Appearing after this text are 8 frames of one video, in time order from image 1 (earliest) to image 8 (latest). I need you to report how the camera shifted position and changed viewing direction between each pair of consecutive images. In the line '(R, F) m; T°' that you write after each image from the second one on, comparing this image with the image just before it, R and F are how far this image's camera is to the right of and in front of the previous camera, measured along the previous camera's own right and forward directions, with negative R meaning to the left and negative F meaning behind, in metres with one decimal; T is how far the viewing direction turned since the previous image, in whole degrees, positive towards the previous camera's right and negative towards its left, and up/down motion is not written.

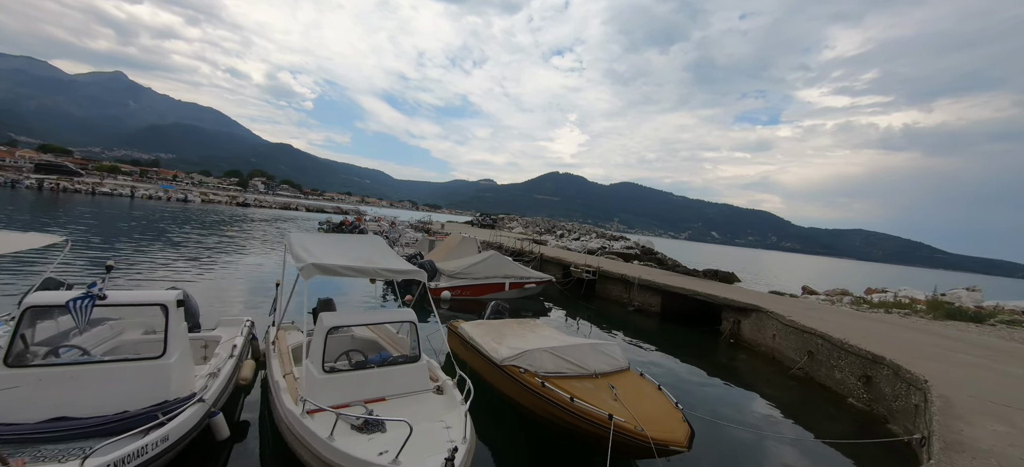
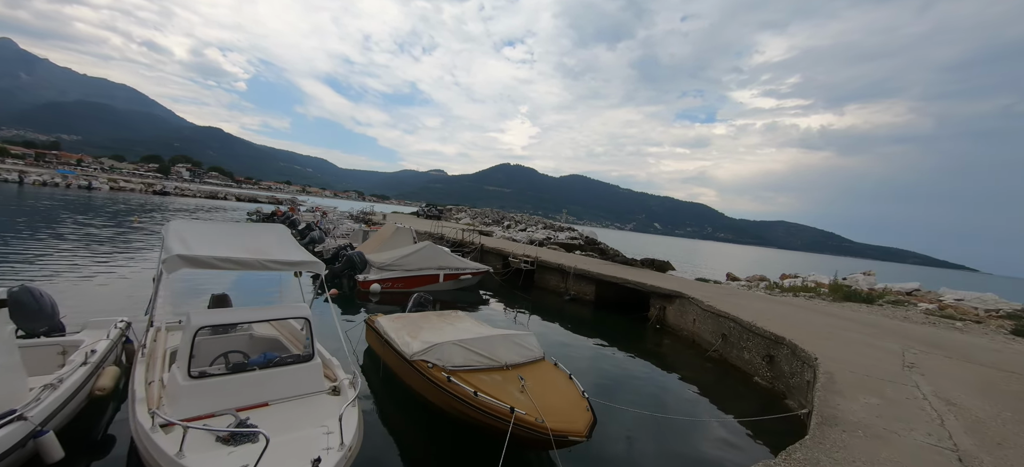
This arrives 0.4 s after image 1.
(+0.7, +0.3) m; +7°
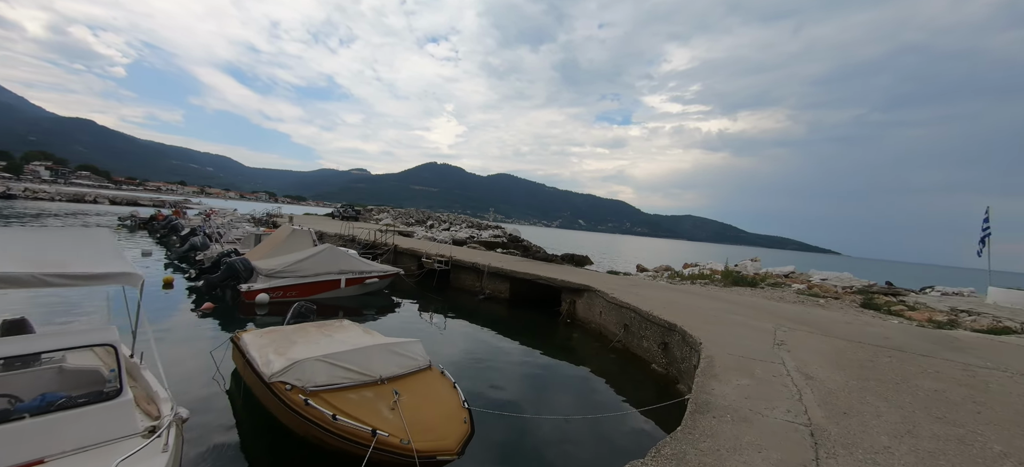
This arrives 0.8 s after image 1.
(+0.8, +0.5) m; +10°
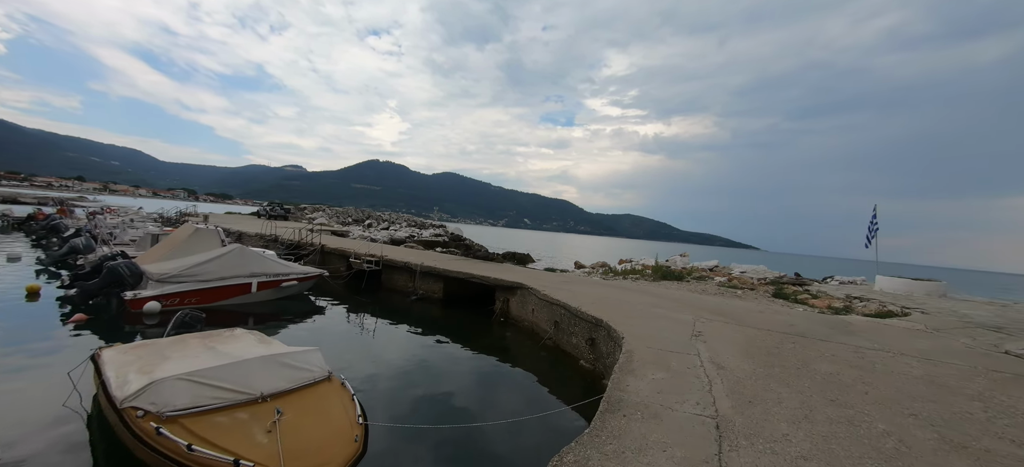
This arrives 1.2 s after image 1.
(+0.5, +0.4) m; +8°
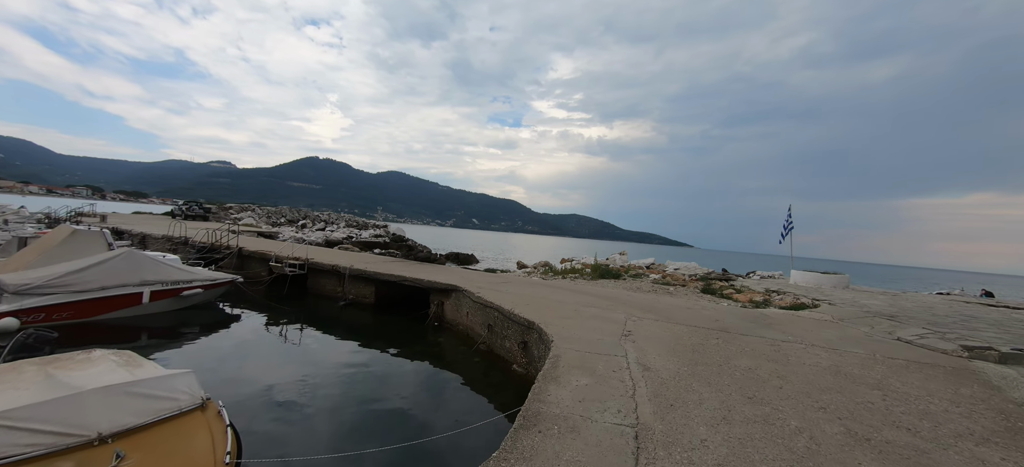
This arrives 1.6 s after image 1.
(+0.4, +0.4) m; +7°
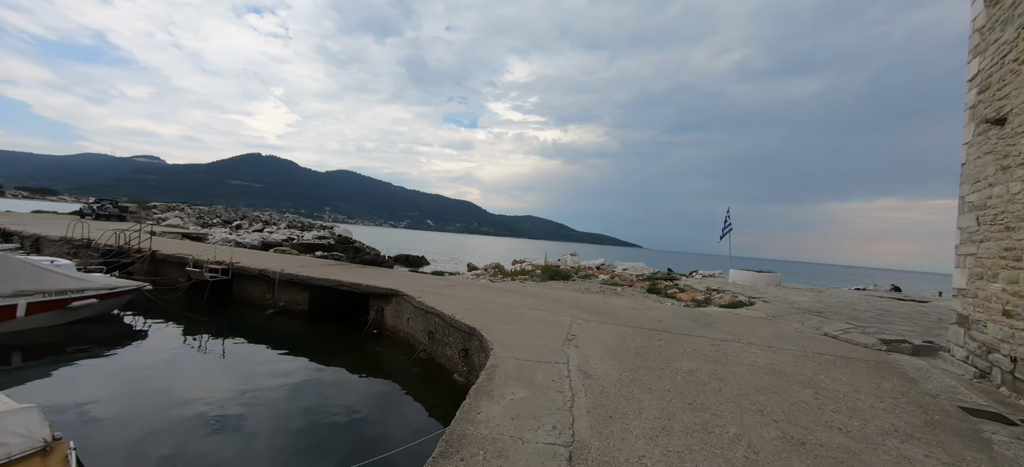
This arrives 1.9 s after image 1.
(+0.3, +0.4) m; +7°
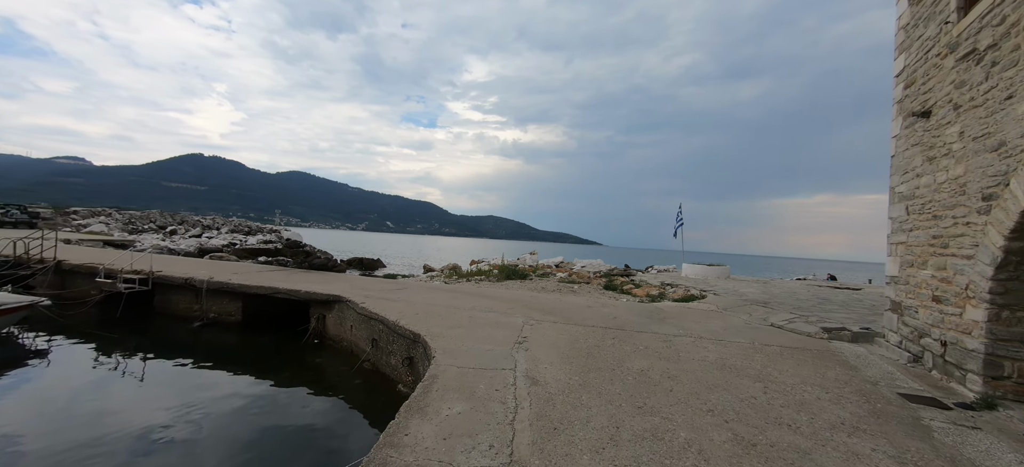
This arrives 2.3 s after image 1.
(+0.3, +0.4) m; +6°
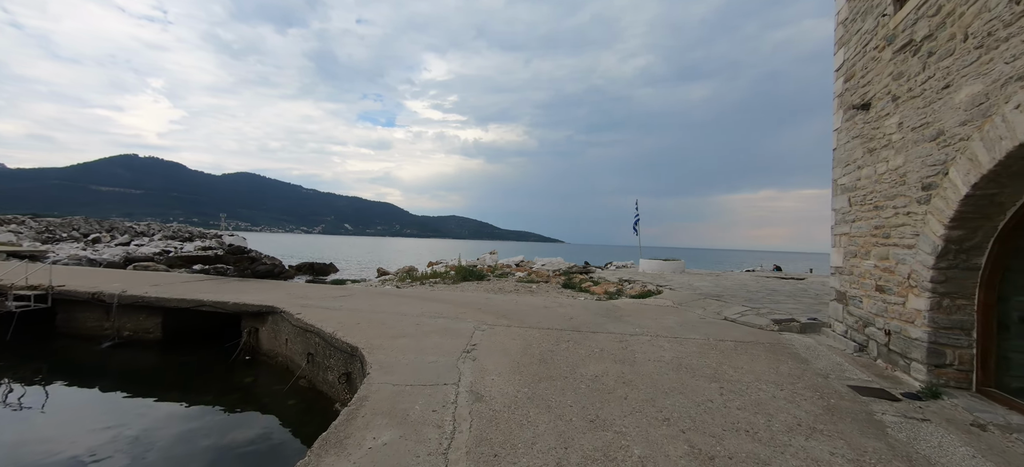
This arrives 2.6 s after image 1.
(+0.2, +0.4) m; +5°
